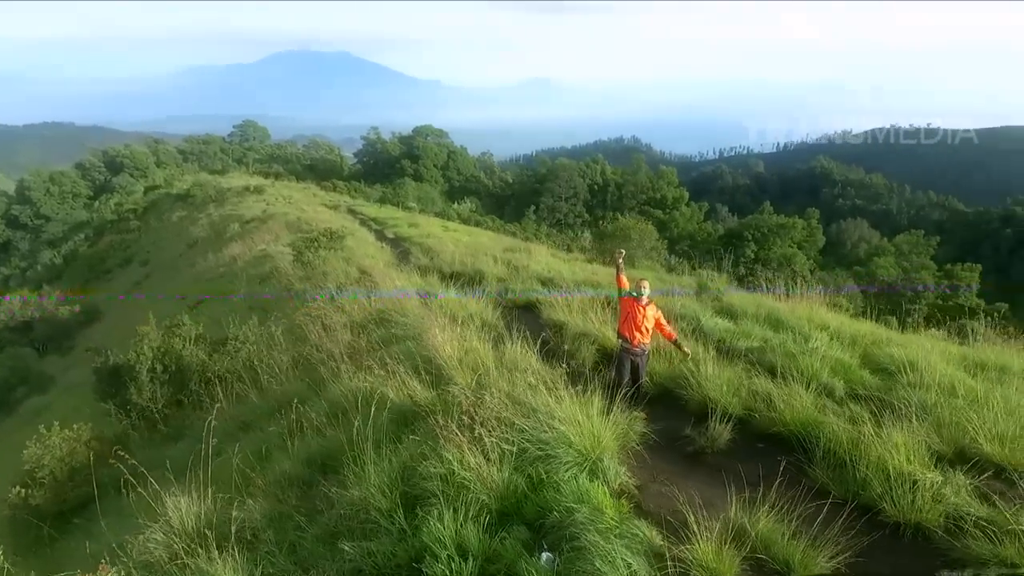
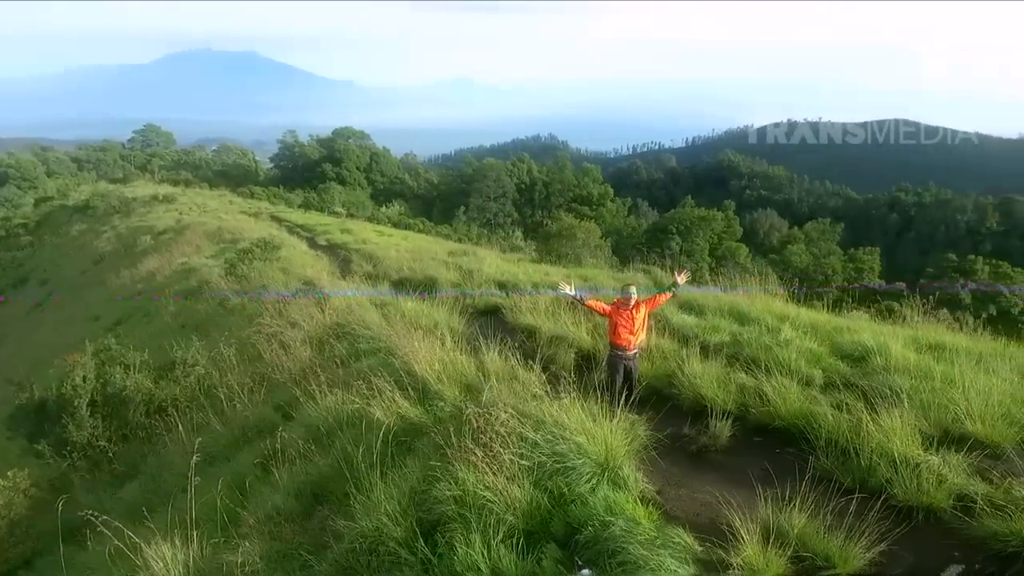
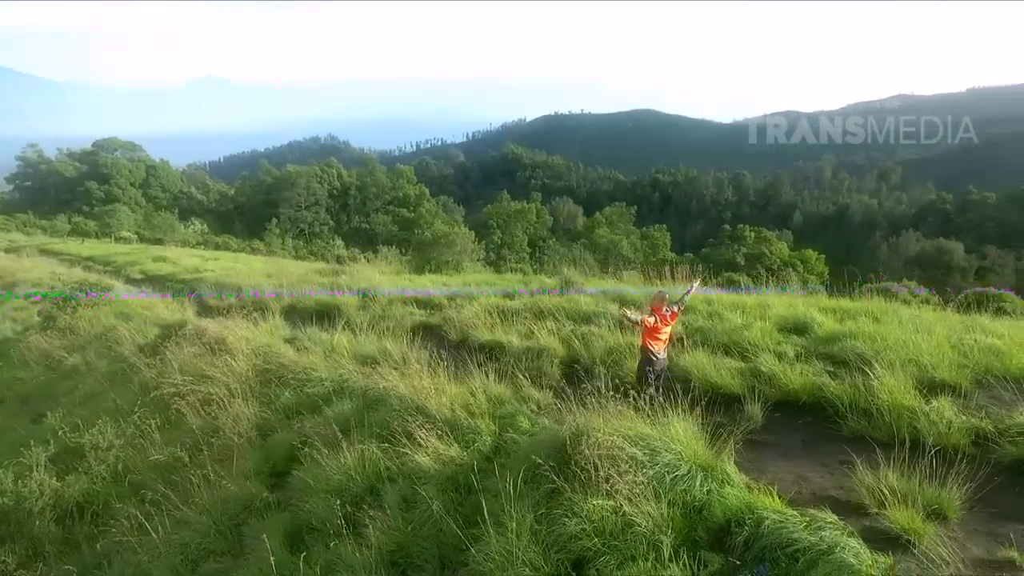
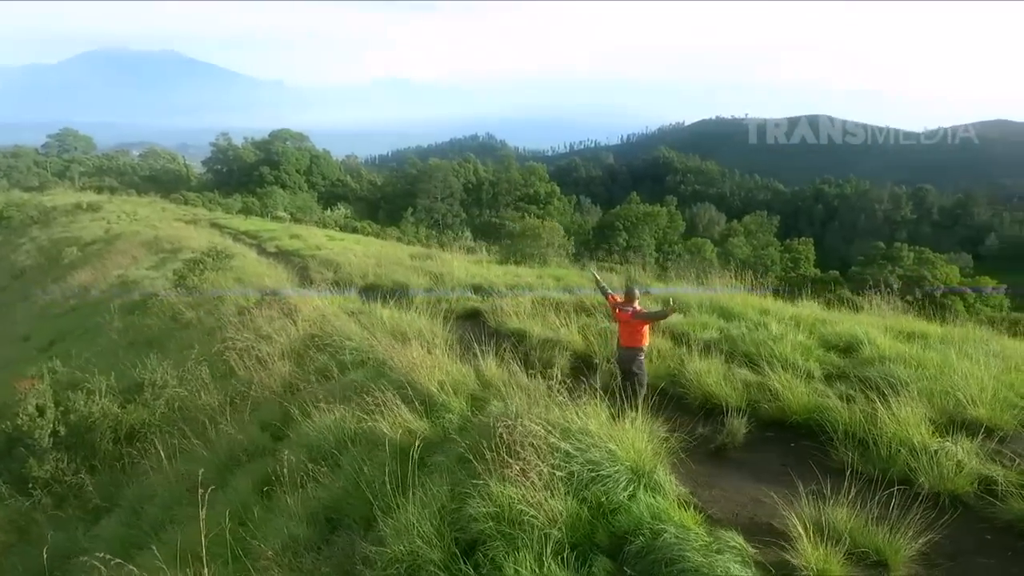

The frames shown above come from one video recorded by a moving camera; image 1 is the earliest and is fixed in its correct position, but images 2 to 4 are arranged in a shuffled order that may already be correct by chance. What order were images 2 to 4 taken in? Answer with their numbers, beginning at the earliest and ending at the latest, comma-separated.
2, 4, 3
